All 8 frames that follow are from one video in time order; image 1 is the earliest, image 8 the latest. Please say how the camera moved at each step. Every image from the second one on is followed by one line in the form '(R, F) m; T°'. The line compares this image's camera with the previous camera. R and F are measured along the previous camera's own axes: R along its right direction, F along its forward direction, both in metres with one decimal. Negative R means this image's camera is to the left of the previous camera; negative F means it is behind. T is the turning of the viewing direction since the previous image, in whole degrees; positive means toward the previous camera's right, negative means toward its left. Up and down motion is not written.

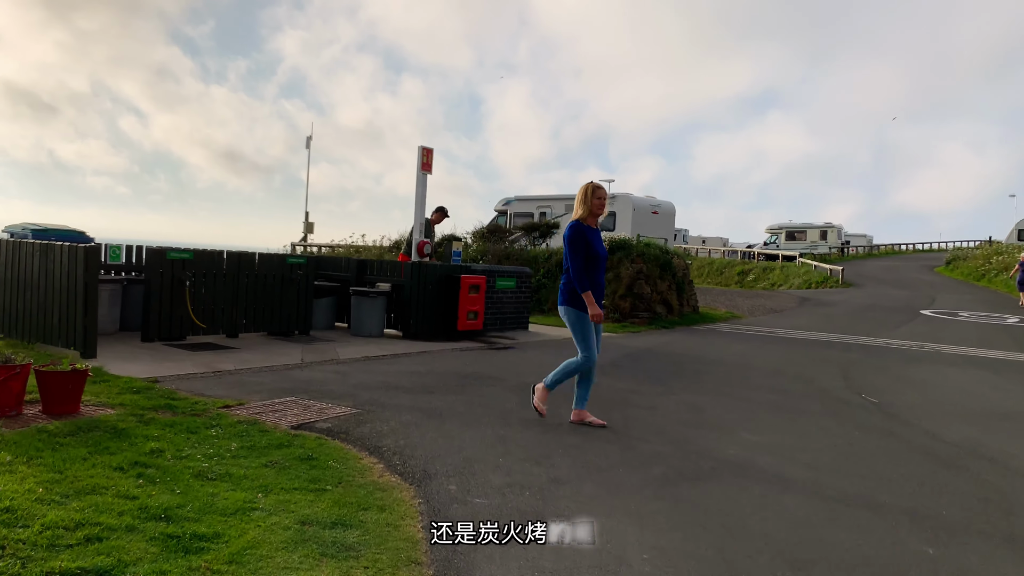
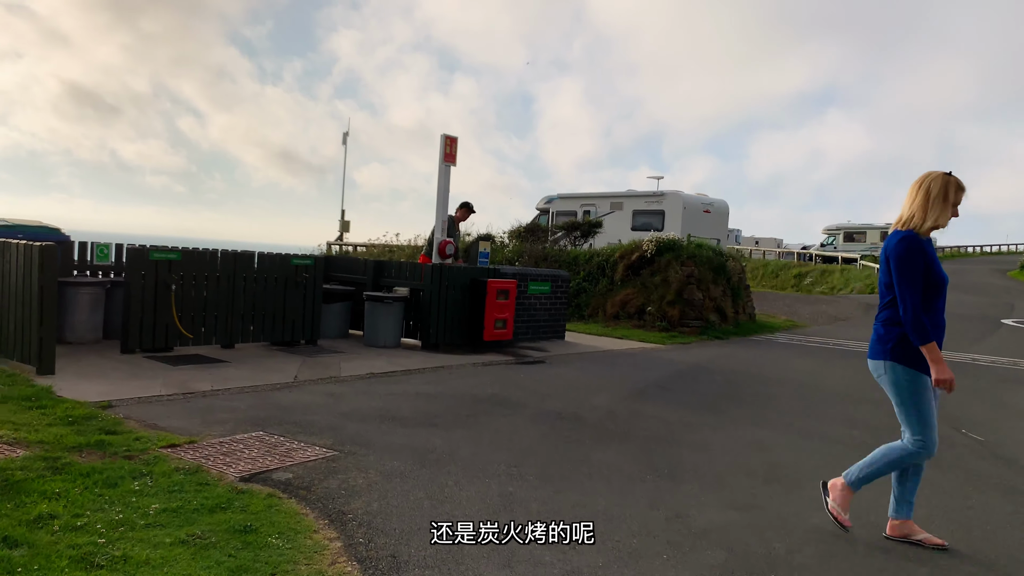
(+0.2, +1.3) m; -3°
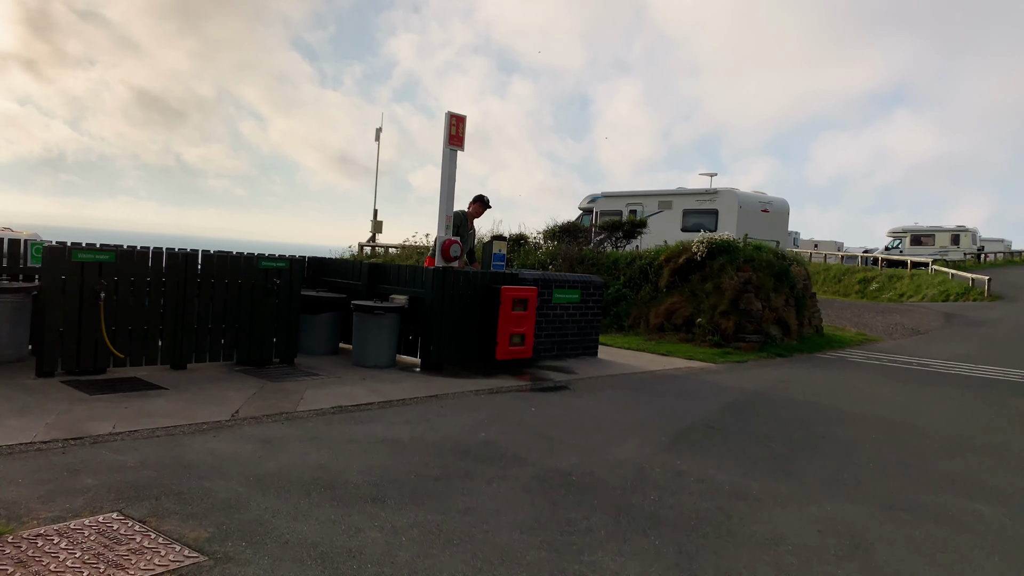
(+0.3, +1.8) m; -3°
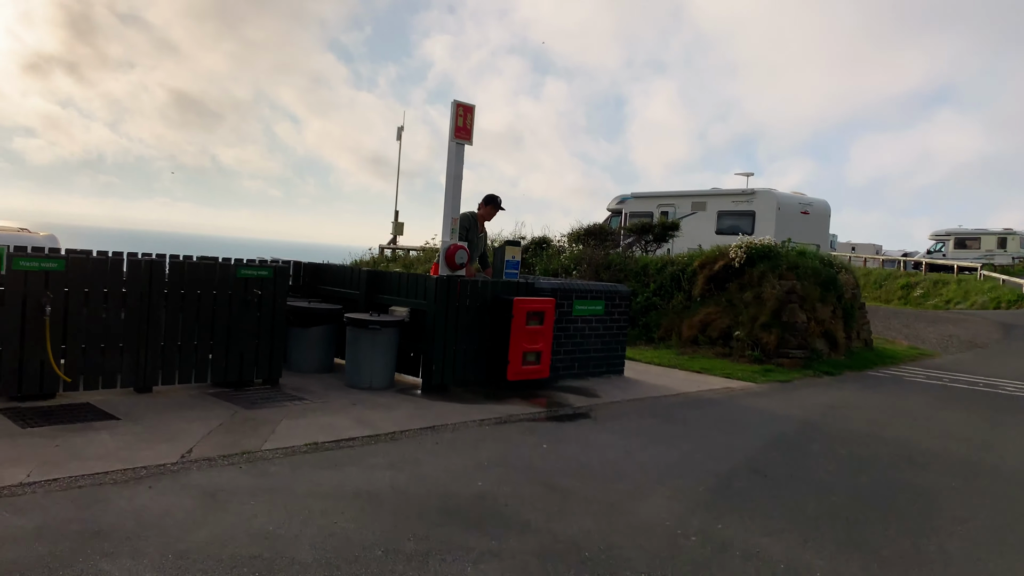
(+0.1, +1.0) m; -2°
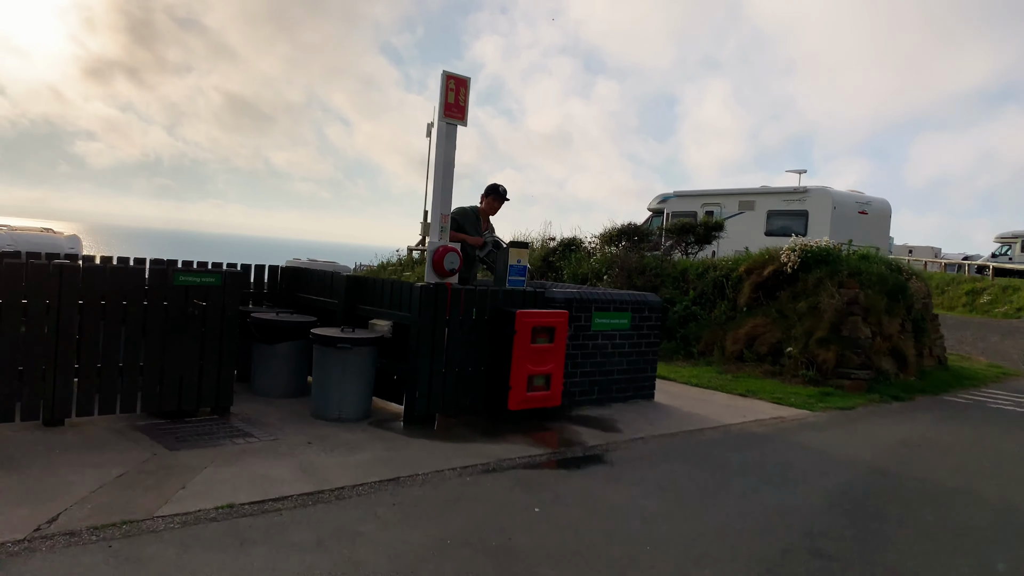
(+0.3, +1.3) m; -3°
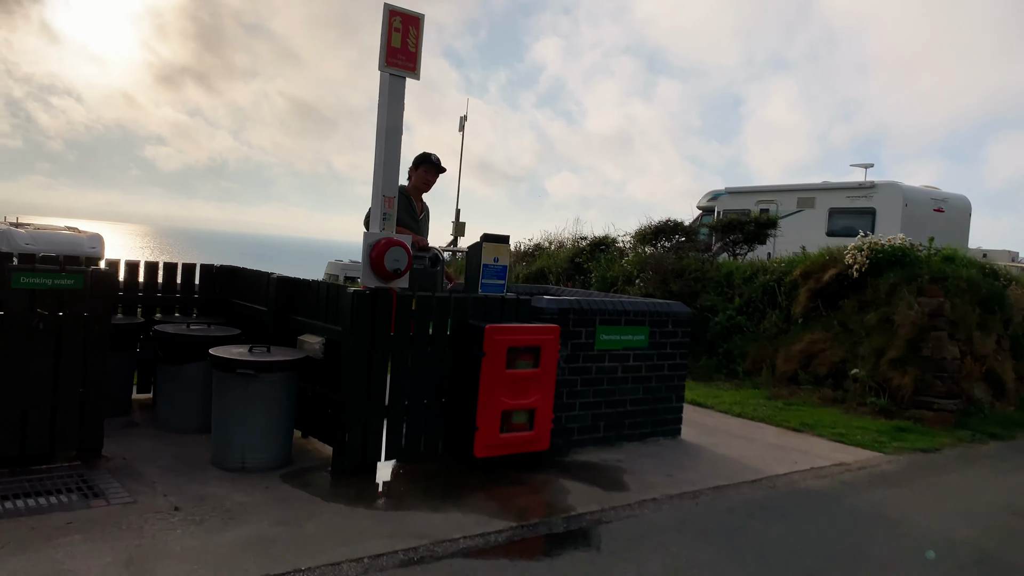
(+0.5, +1.6) m; -4°
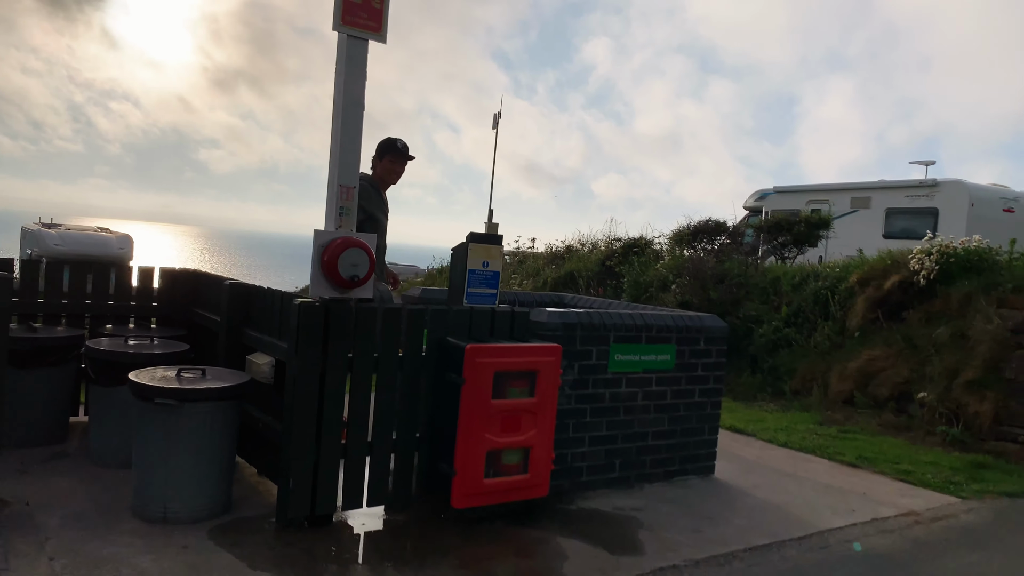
(+0.3, +0.9) m; -3°
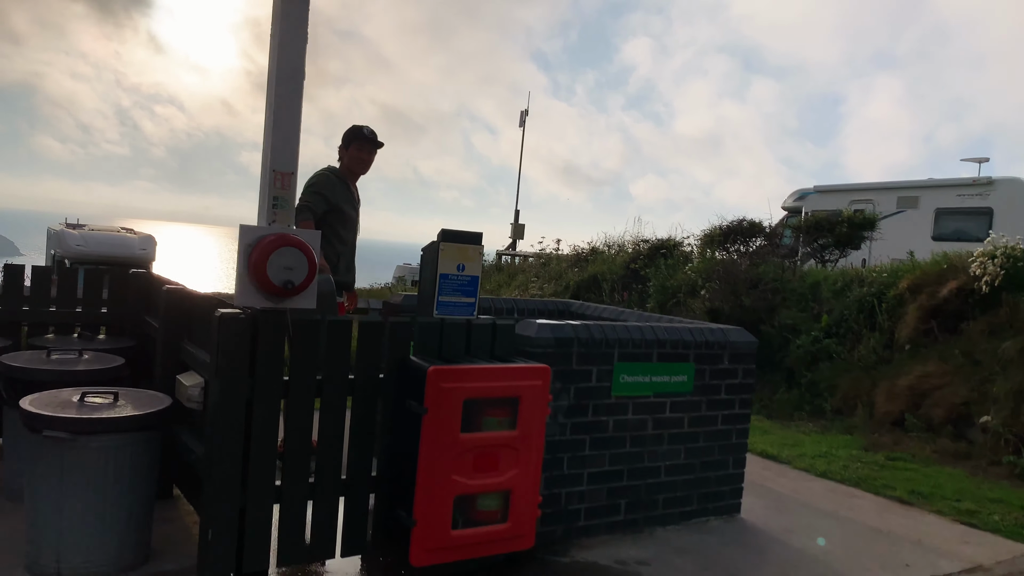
(+0.2, +0.7) m; -2°
